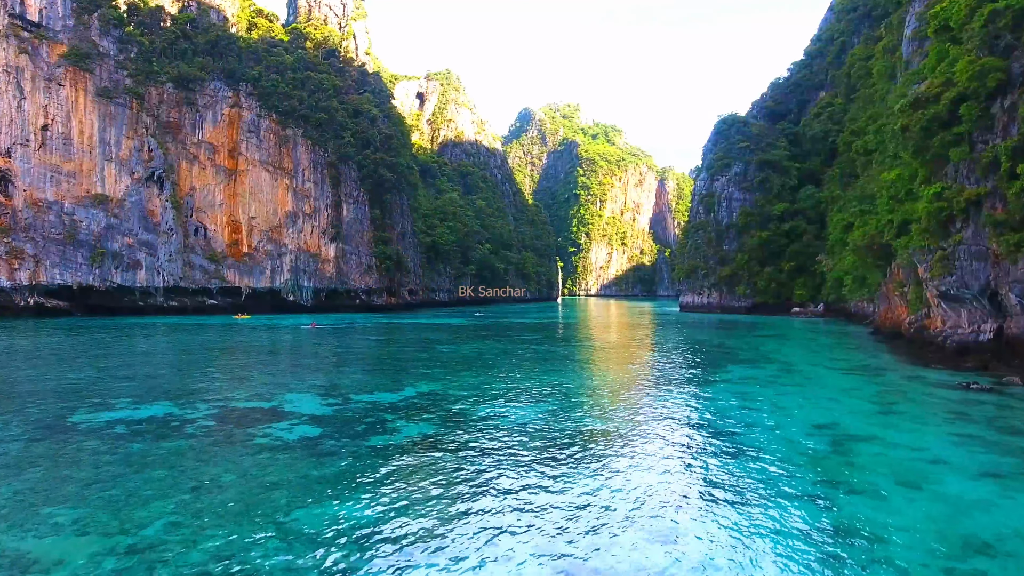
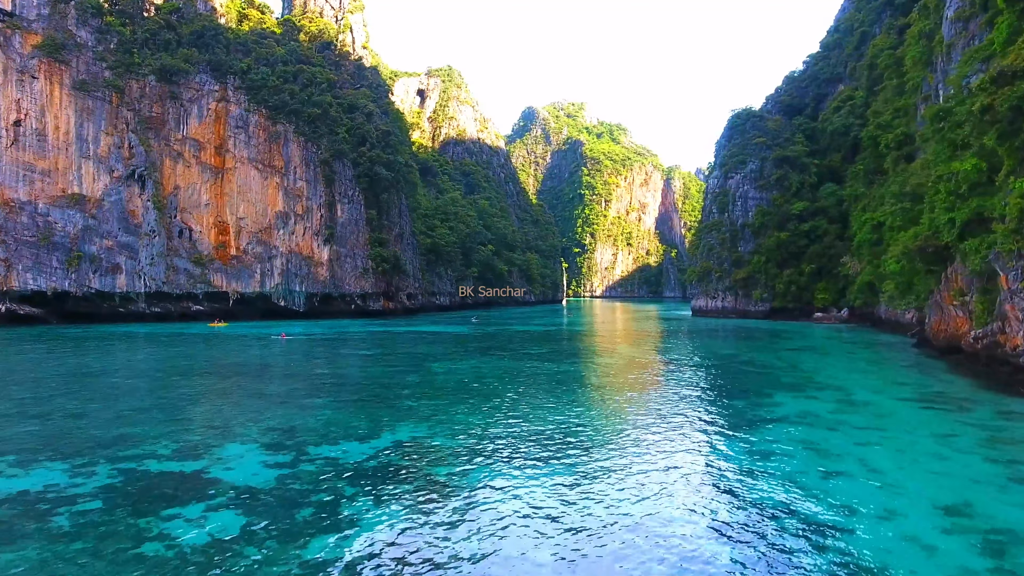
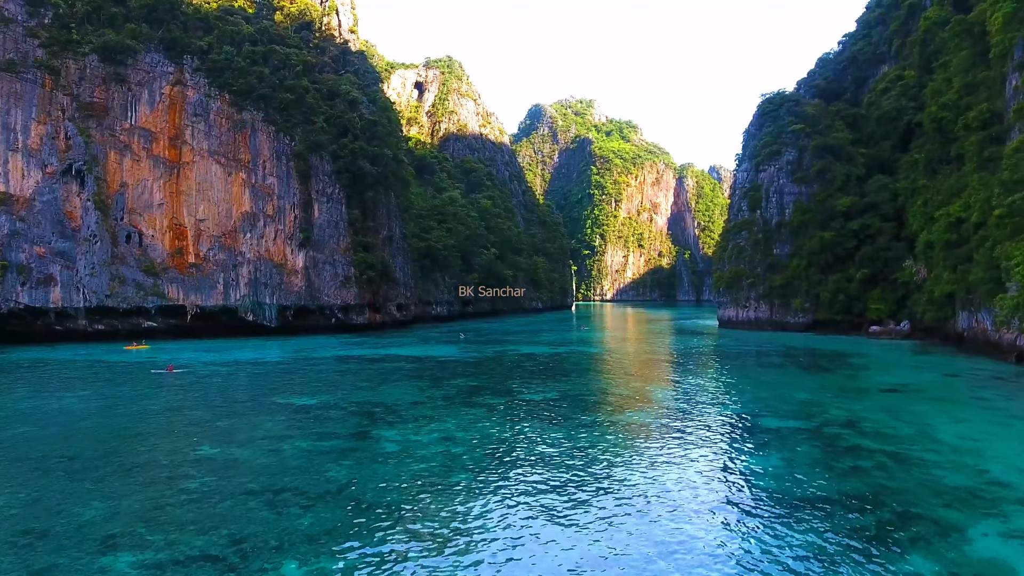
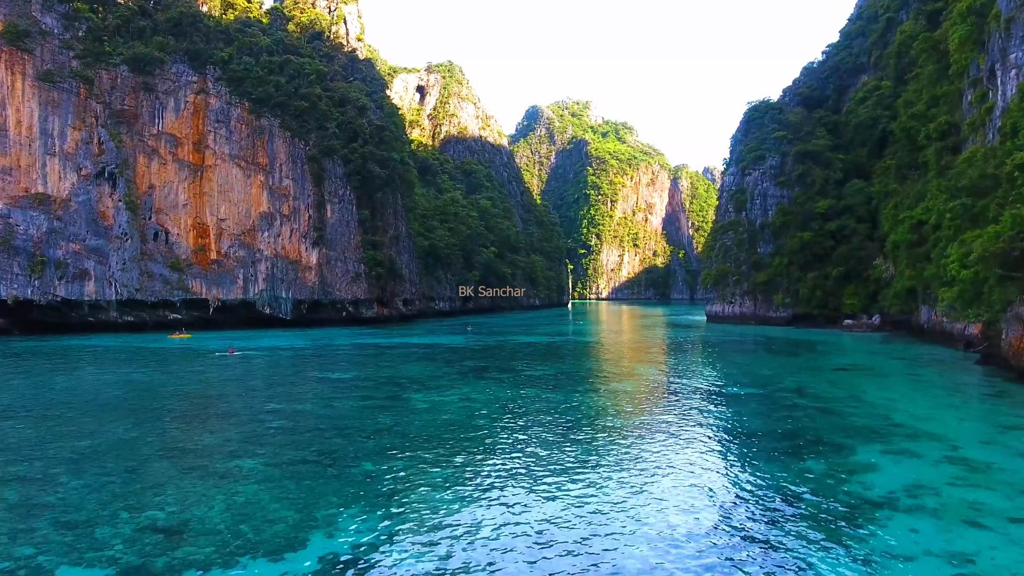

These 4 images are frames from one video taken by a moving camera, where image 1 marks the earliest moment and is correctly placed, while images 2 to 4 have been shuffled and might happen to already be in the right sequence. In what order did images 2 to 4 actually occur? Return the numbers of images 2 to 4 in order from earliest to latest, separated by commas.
2, 4, 3
